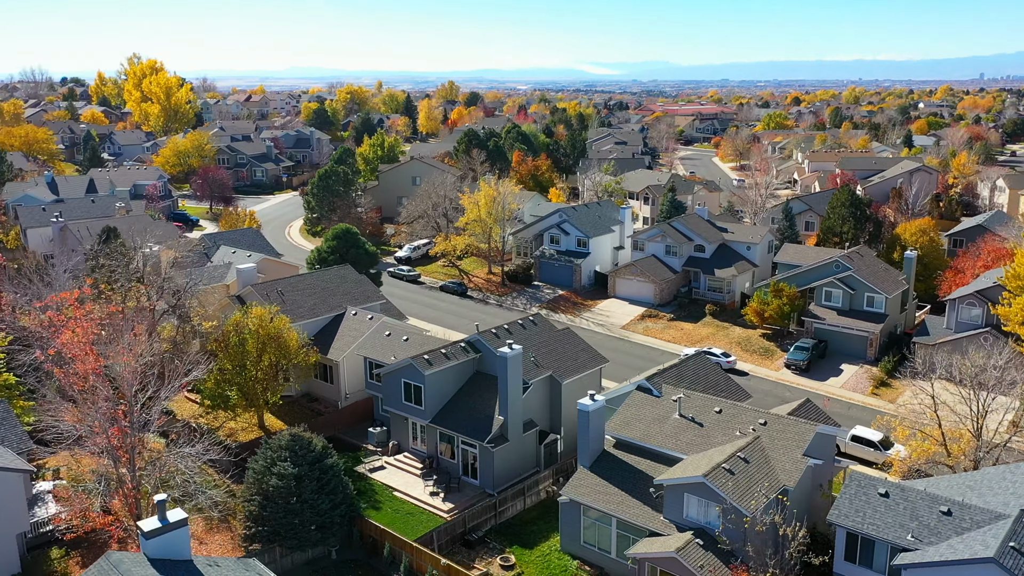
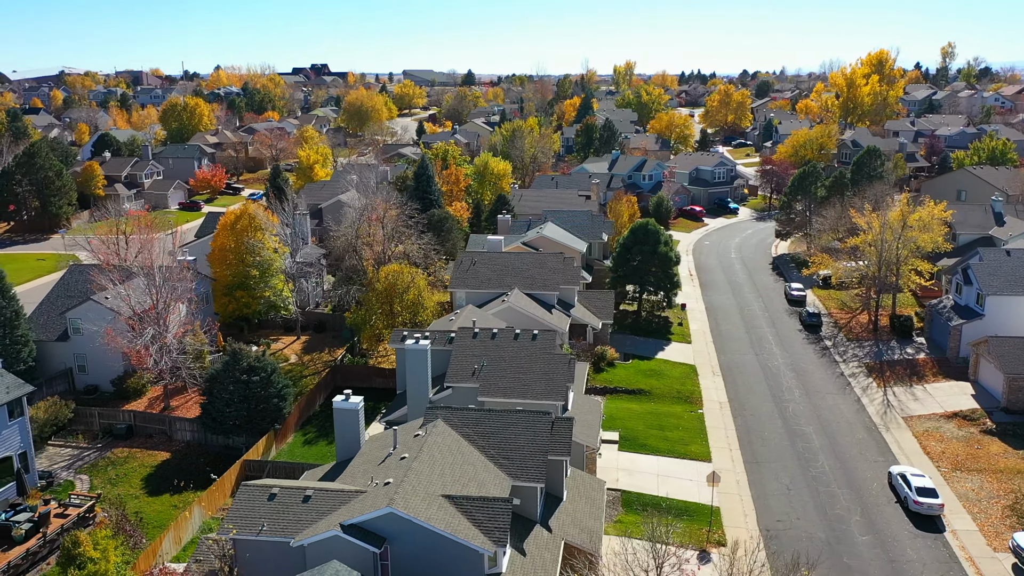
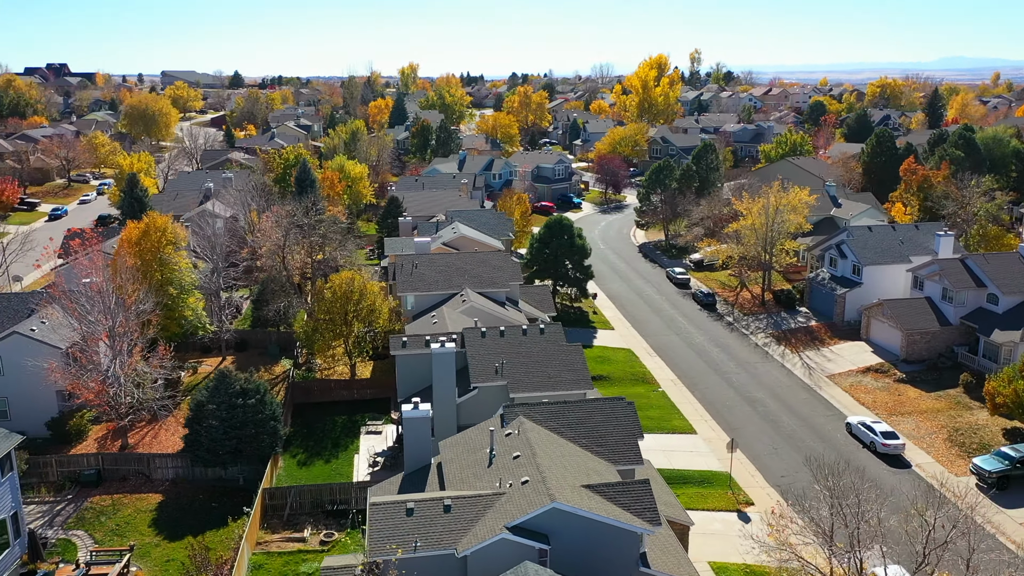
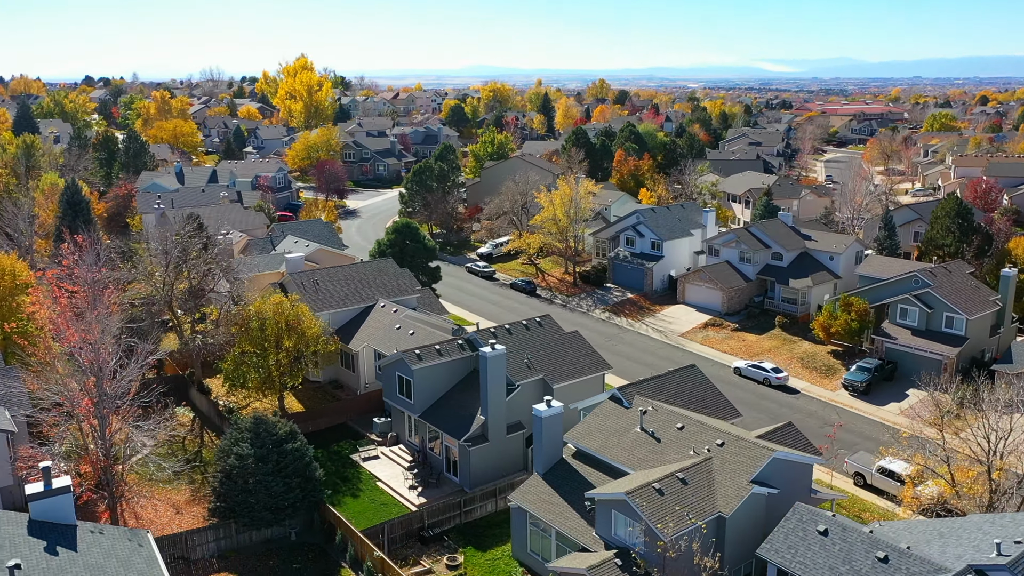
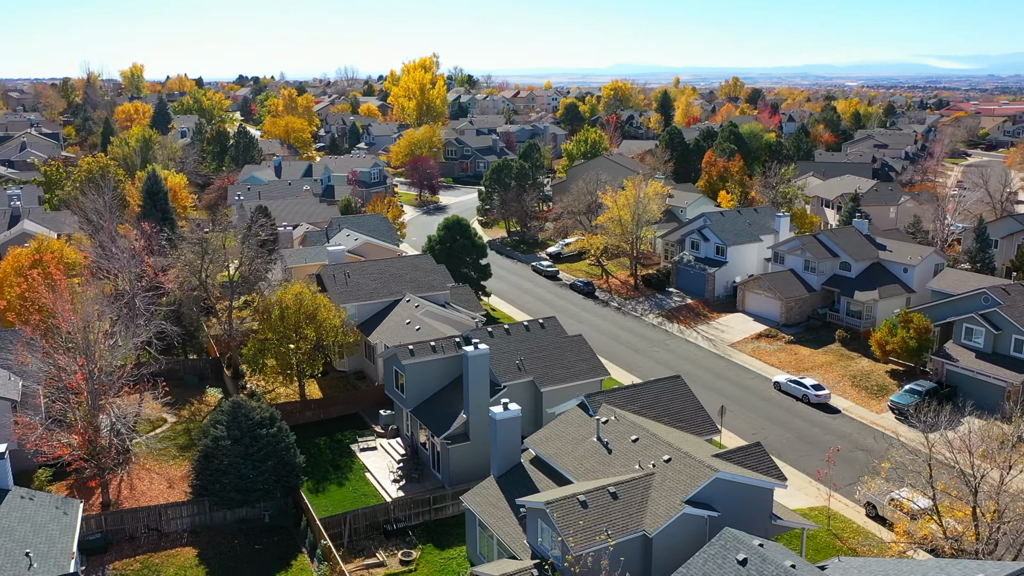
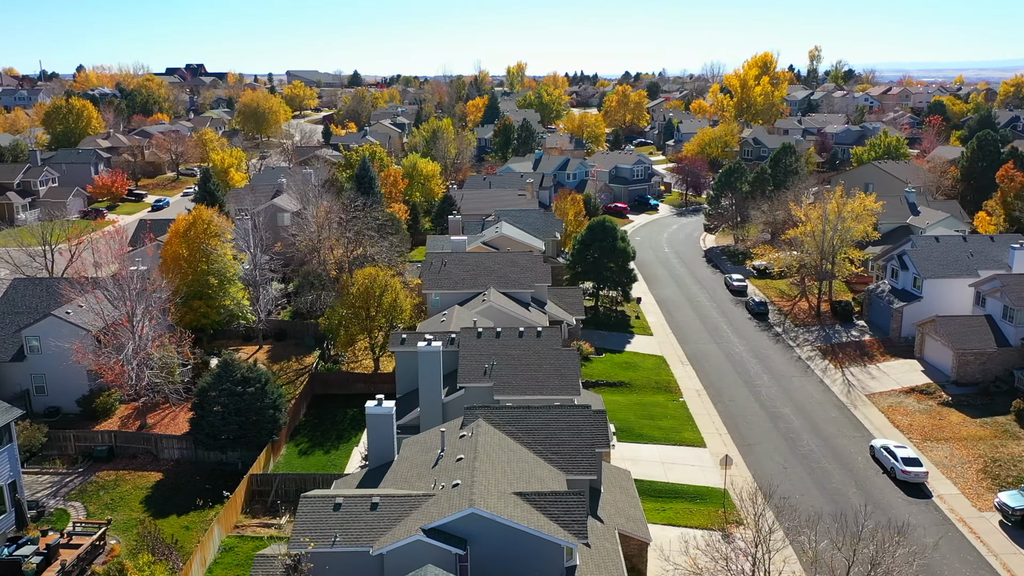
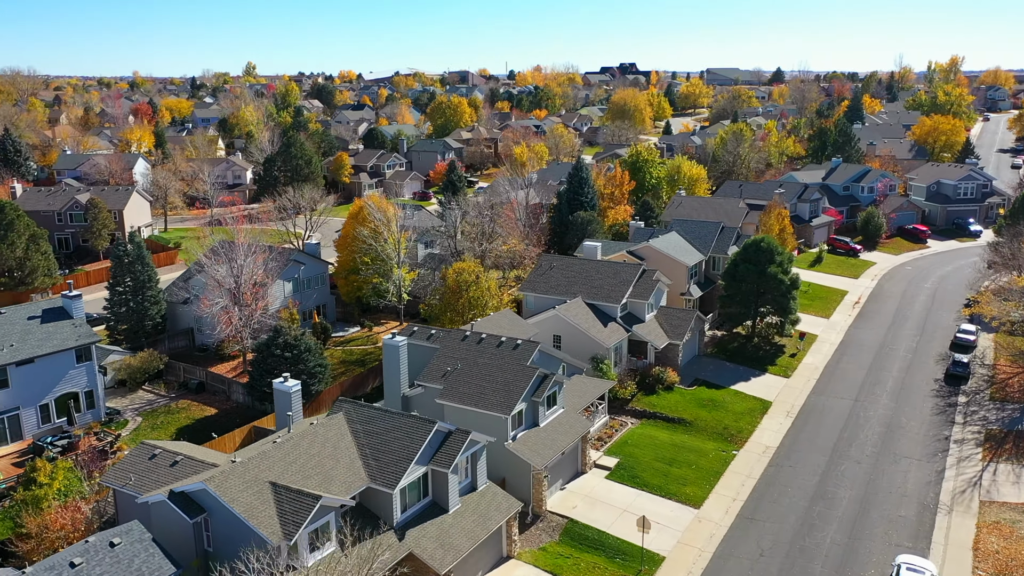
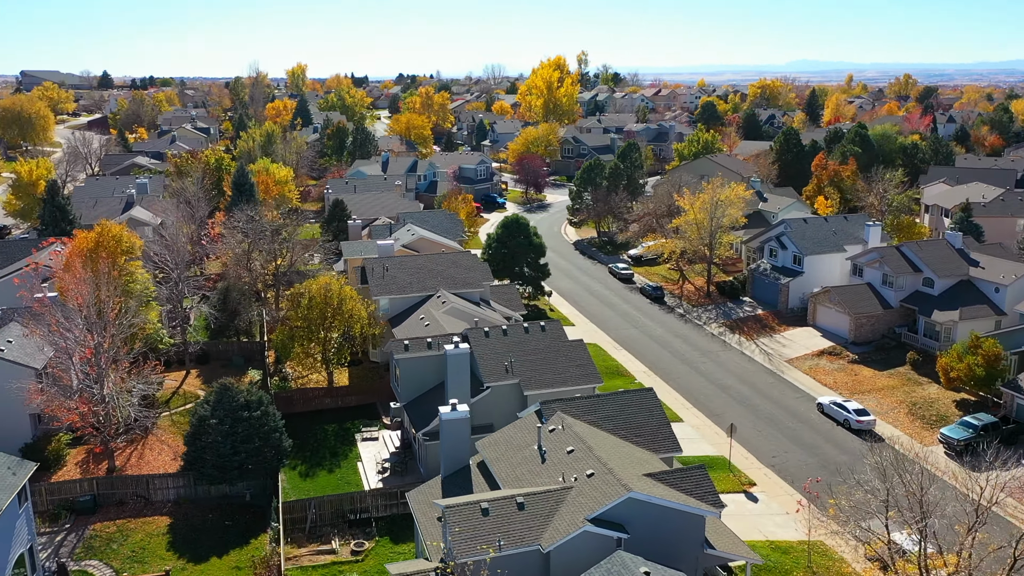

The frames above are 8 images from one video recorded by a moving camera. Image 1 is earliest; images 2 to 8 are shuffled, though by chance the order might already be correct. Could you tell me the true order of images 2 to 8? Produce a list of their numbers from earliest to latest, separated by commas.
4, 5, 8, 3, 6, 2, 7
